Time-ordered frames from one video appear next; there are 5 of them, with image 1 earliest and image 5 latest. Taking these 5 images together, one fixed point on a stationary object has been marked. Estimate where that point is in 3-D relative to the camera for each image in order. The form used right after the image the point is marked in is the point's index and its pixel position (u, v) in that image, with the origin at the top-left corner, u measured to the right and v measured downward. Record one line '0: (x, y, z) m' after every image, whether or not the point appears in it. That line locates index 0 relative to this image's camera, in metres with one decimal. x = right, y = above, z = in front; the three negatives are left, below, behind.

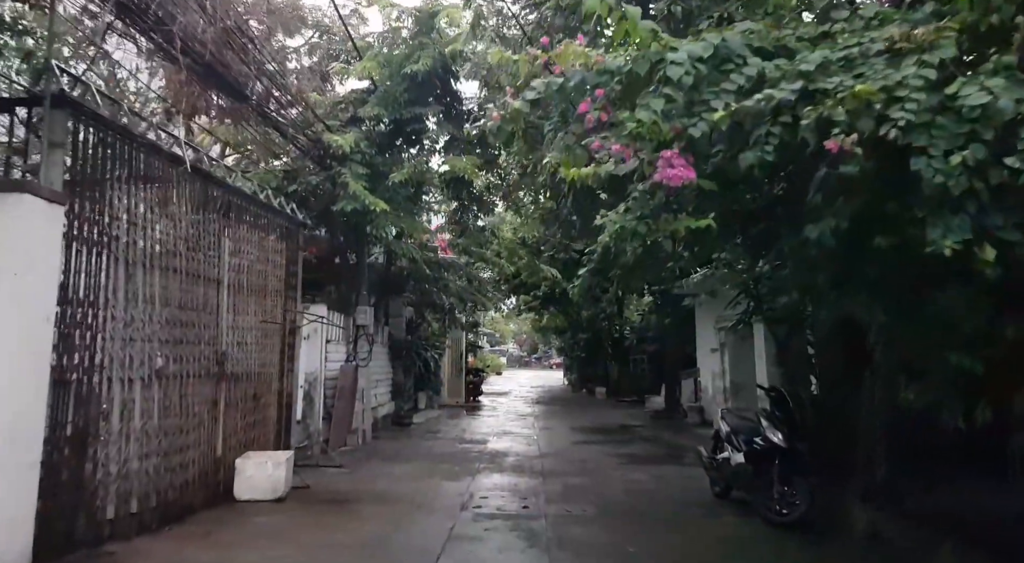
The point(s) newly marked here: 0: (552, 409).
0: (+1.1, -3.5, +18.4) m
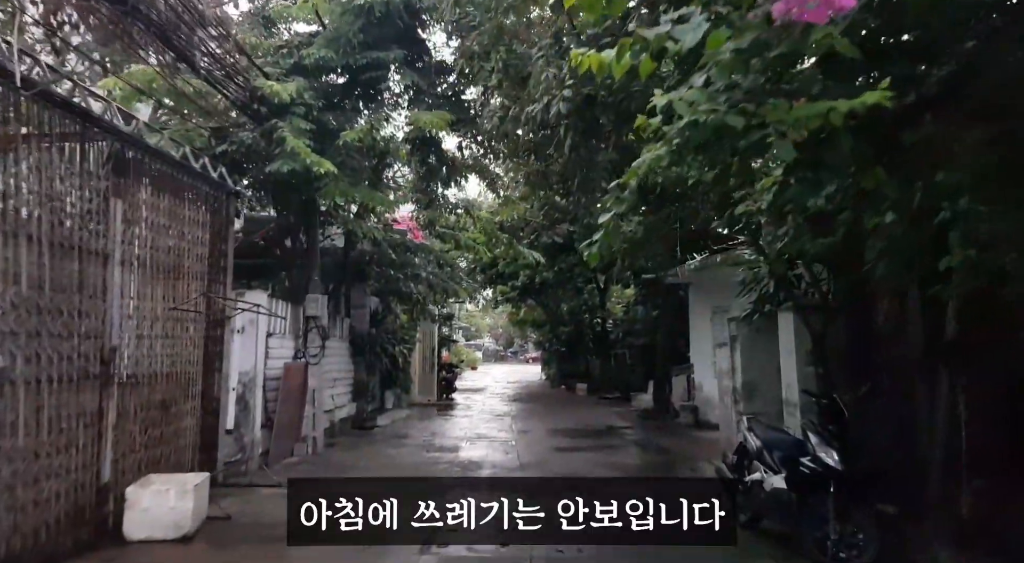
0: (+0.5, -3.2, +17.0) m
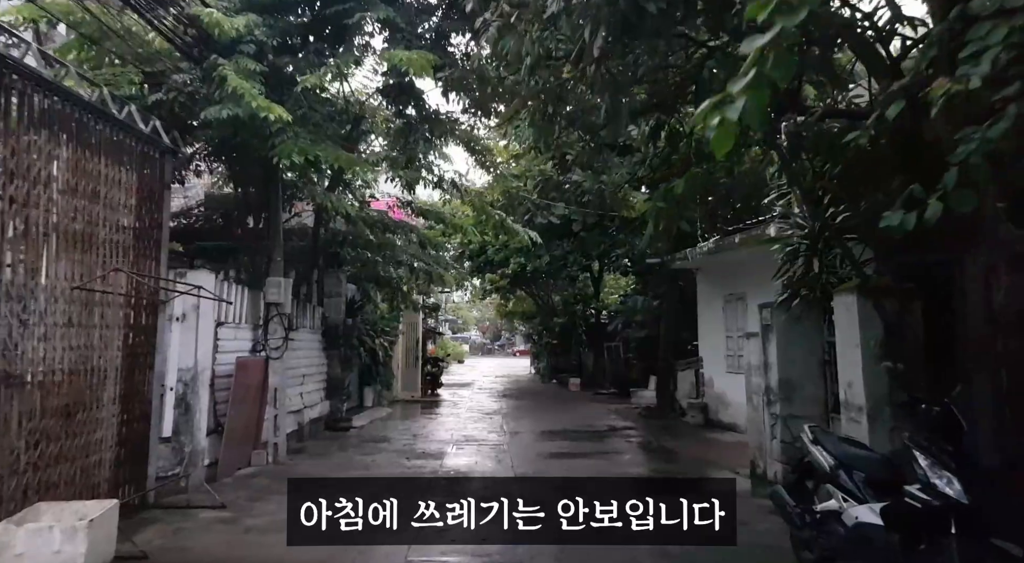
0: (+0.2, -2.9, +15.8) m
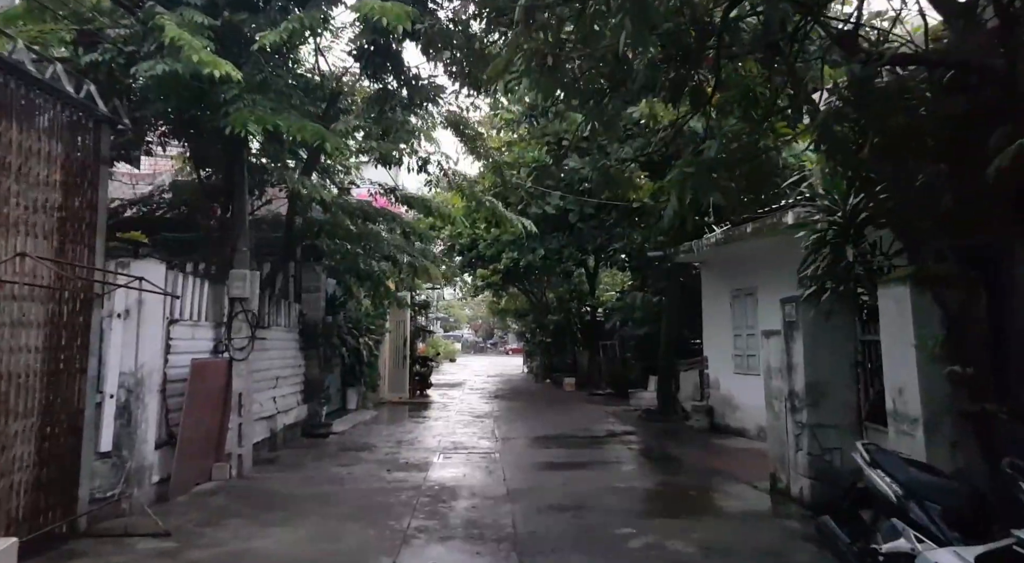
0: (+0.1, -2.8, +15.0) m
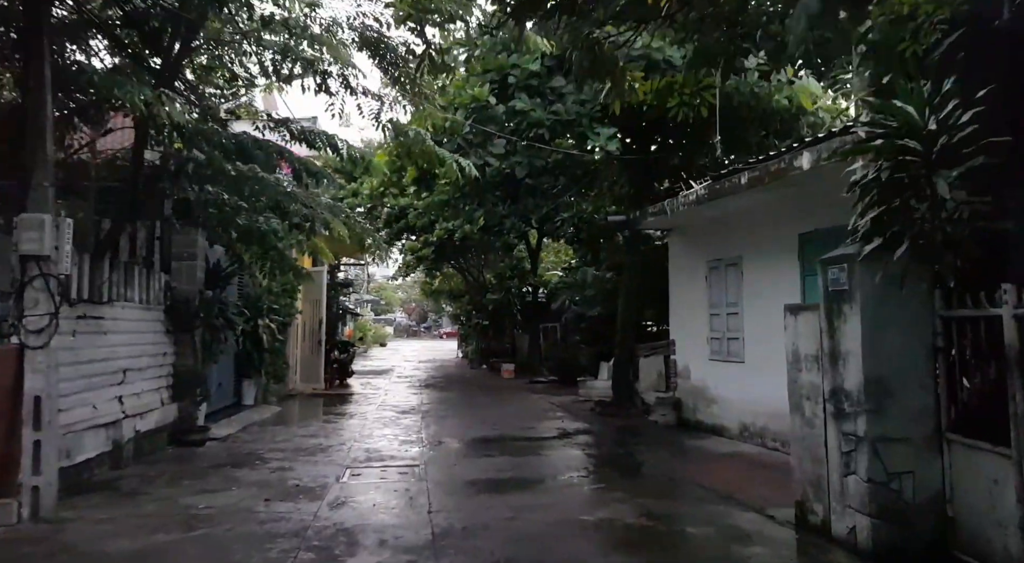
0: (-1.2, -2.3, +13.0) m
